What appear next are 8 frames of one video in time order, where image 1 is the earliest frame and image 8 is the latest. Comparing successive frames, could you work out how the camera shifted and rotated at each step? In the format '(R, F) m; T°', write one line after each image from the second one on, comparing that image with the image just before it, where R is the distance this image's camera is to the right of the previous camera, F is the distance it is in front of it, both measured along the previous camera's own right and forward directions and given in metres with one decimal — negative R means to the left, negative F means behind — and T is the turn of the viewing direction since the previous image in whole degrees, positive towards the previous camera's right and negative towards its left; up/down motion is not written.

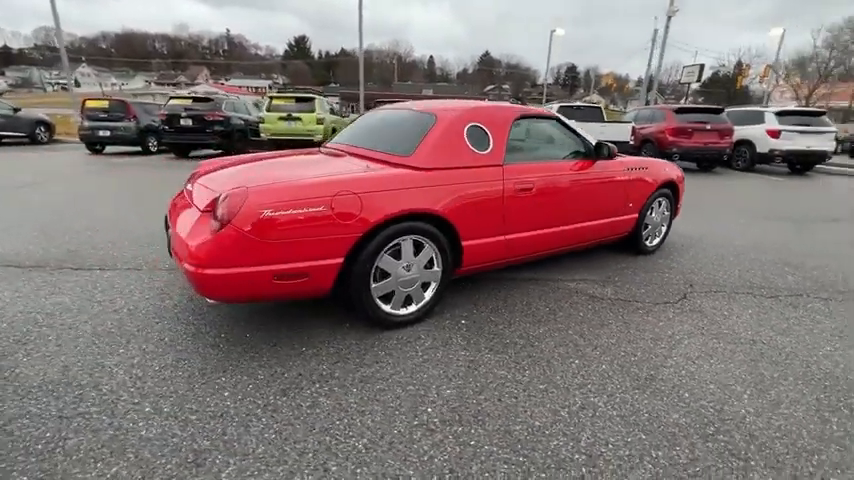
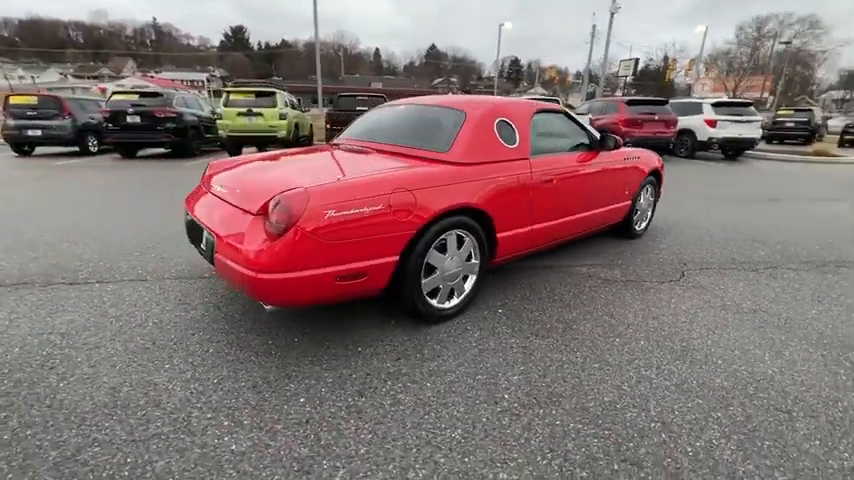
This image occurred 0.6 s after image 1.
(-0.6, 0.0) m; +7°
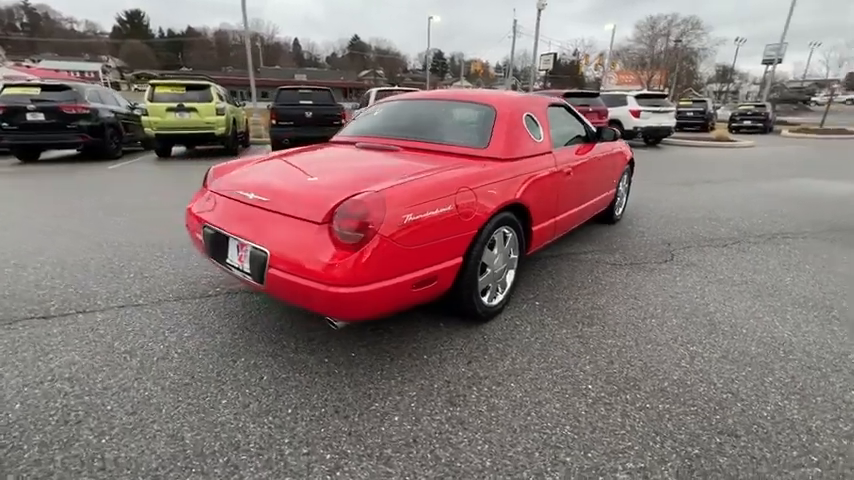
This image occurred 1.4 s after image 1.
(-0.8, +0.1) m; +10°
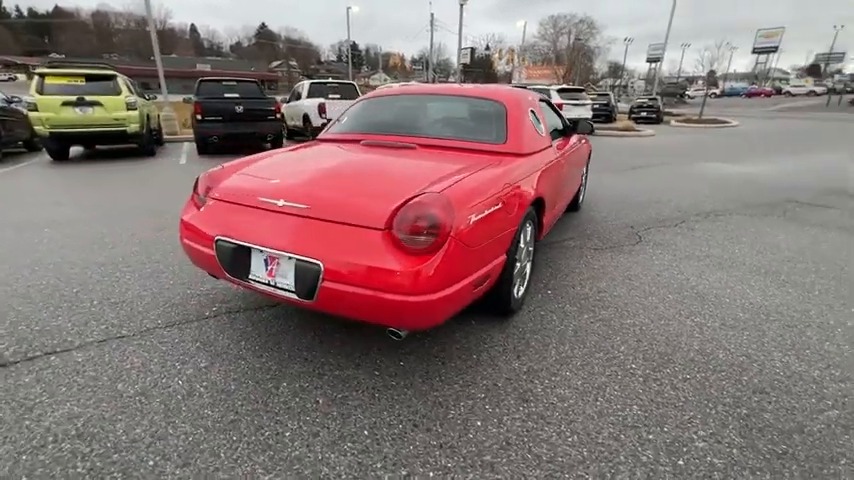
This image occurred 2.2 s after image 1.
(-0.7, +0.1) m; +11°
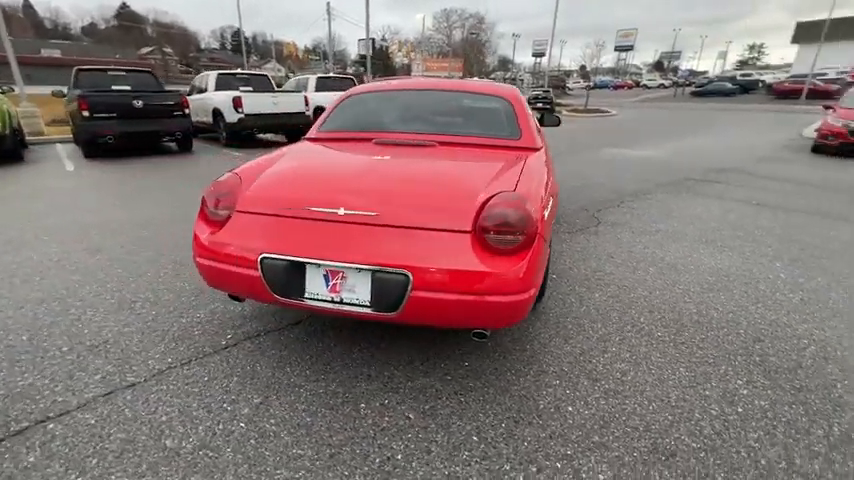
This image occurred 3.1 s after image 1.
(-0.8, +0.1) m; +13°
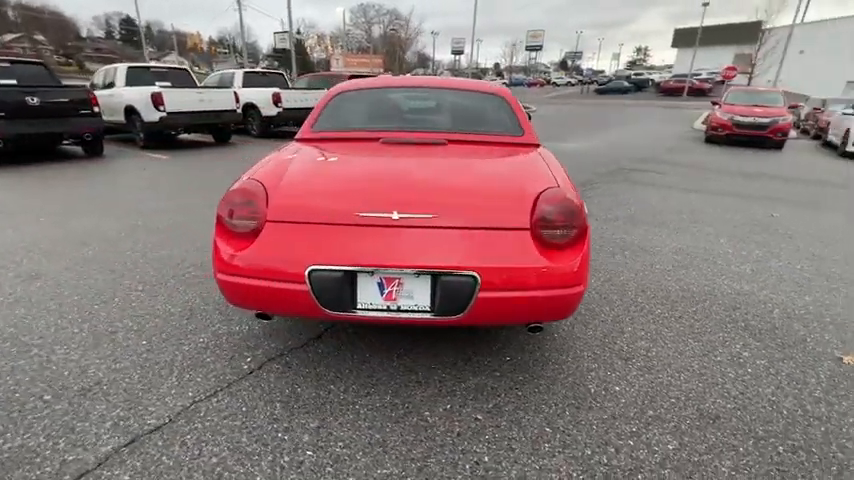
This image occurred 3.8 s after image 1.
(-0.6, +0.1) m; +10°
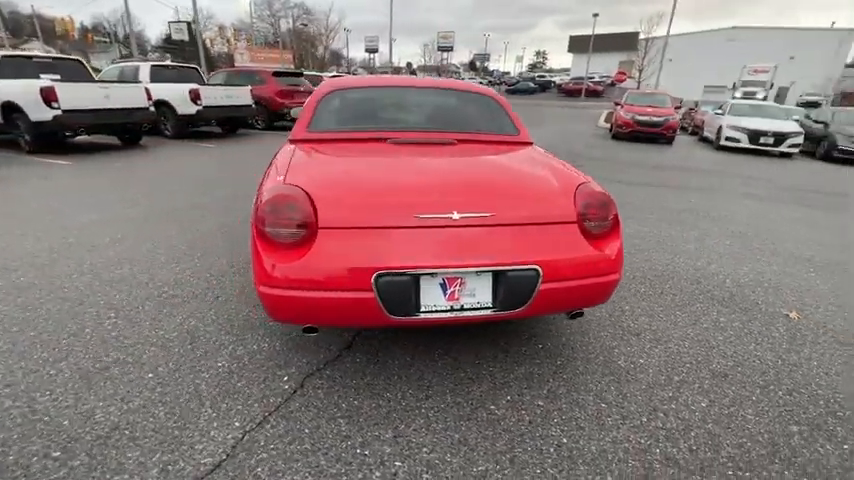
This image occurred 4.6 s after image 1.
(-0.7, +0.1) m; +11°
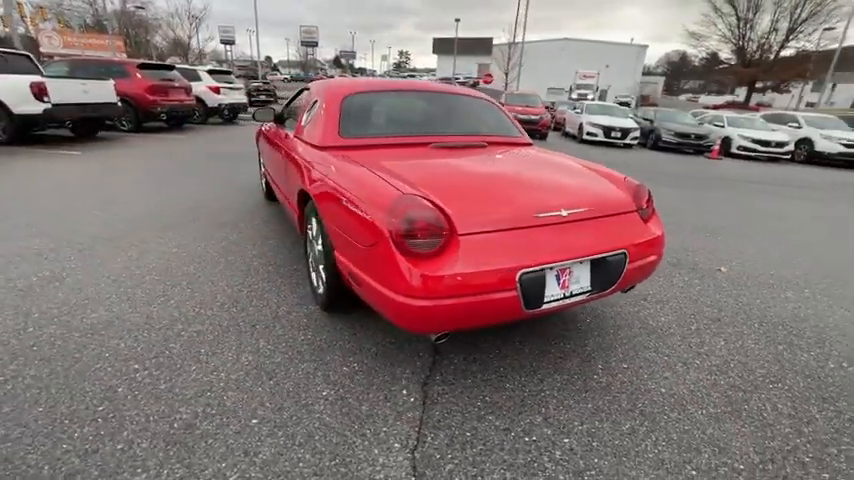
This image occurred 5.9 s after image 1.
(-1.2, +0.1) m; +17°
